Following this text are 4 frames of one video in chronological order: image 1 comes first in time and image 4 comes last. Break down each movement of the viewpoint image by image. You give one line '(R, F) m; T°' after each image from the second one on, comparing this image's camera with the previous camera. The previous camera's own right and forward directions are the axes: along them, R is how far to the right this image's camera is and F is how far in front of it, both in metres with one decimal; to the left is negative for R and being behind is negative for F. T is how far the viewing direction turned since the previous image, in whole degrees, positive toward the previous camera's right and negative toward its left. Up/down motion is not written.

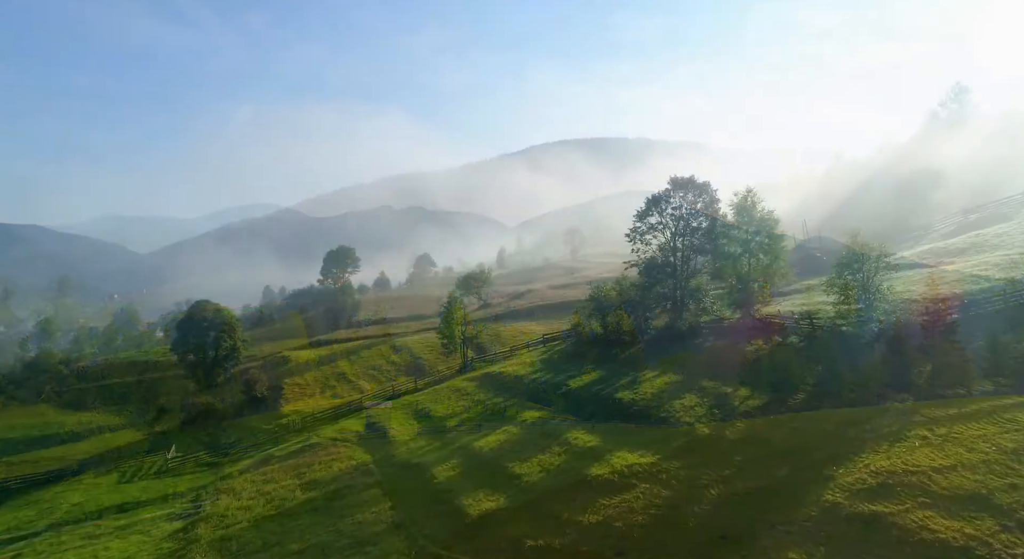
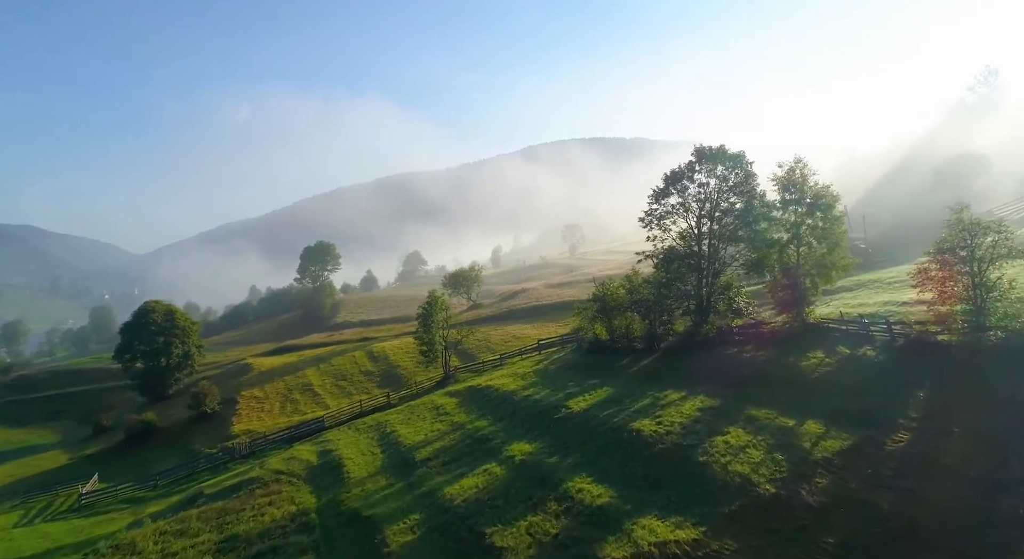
(+0.9, +12.2) m; 0°
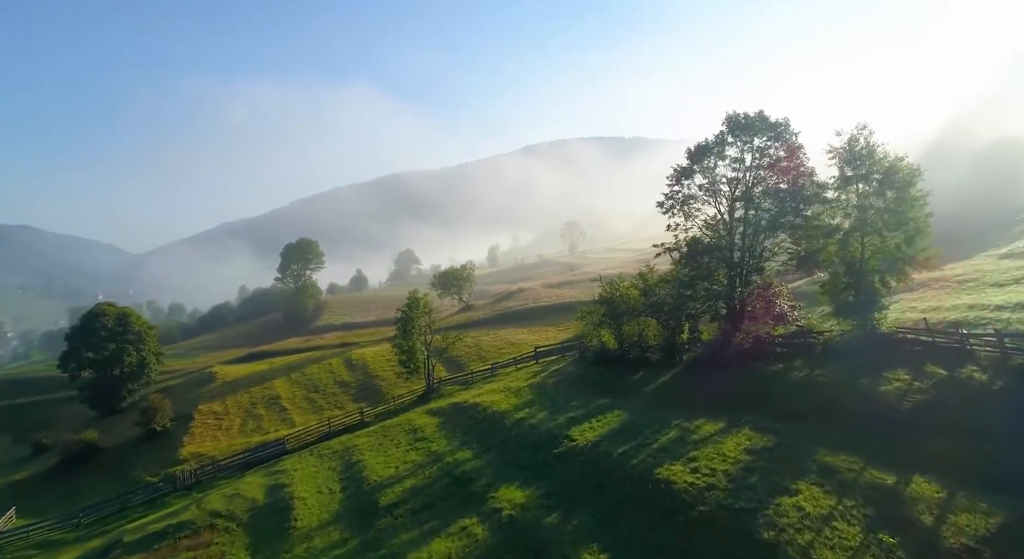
(+0.6, +9.5) m; 0°
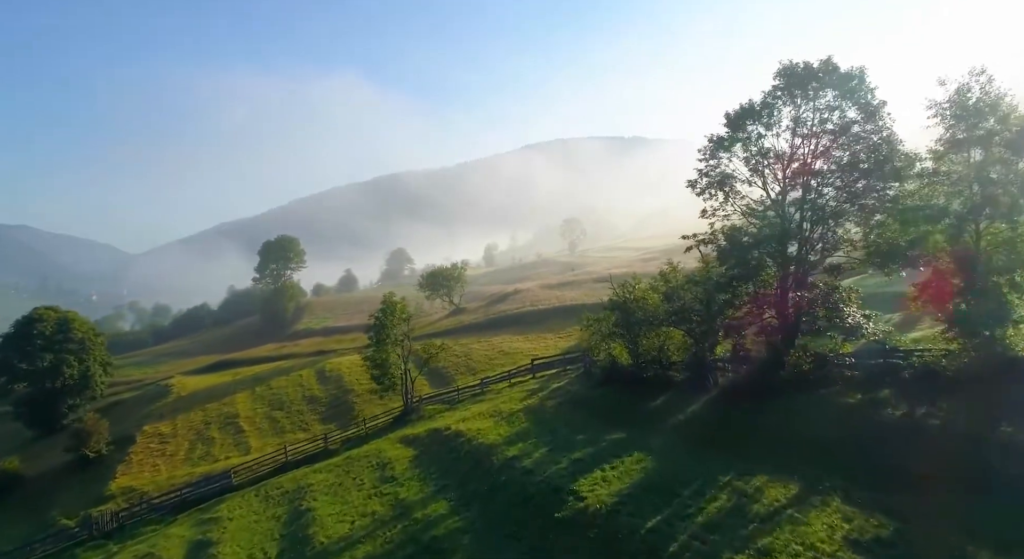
(+0.5, +9.7) m; 0°
